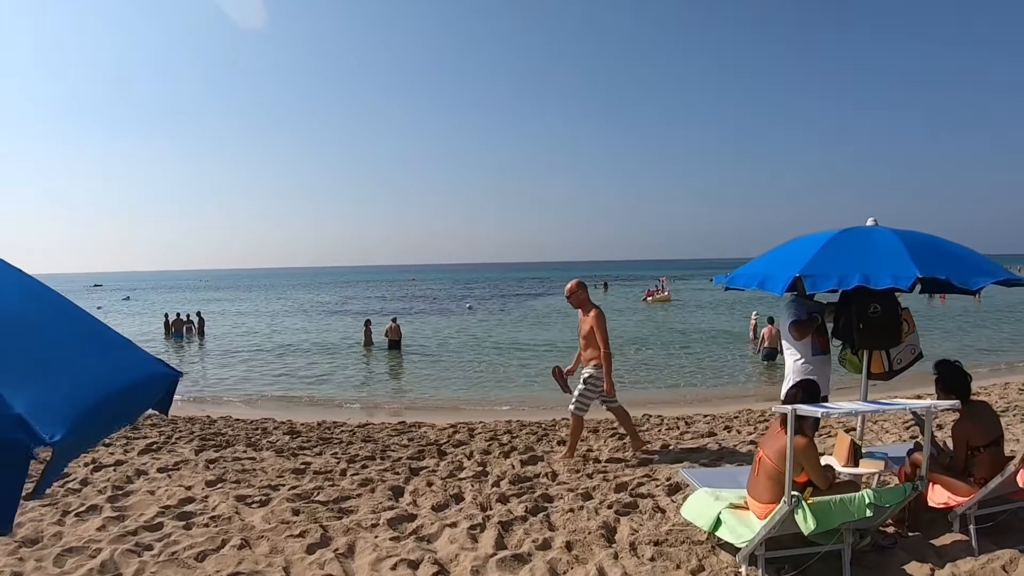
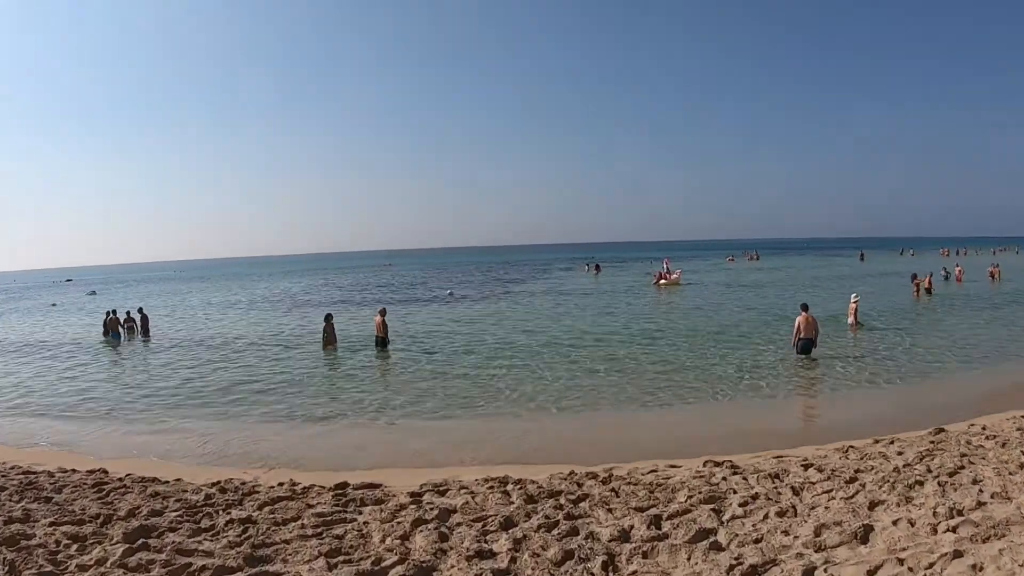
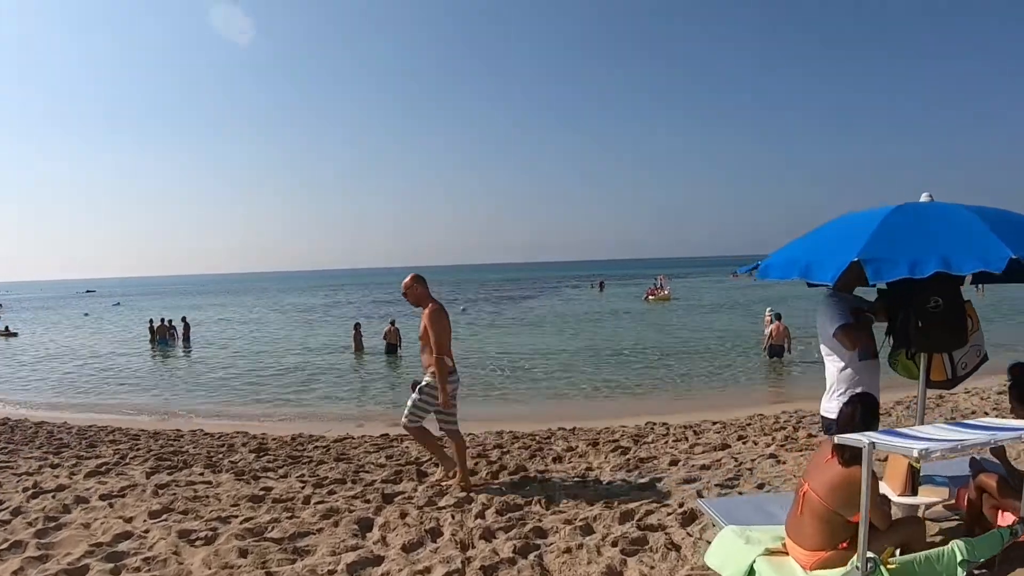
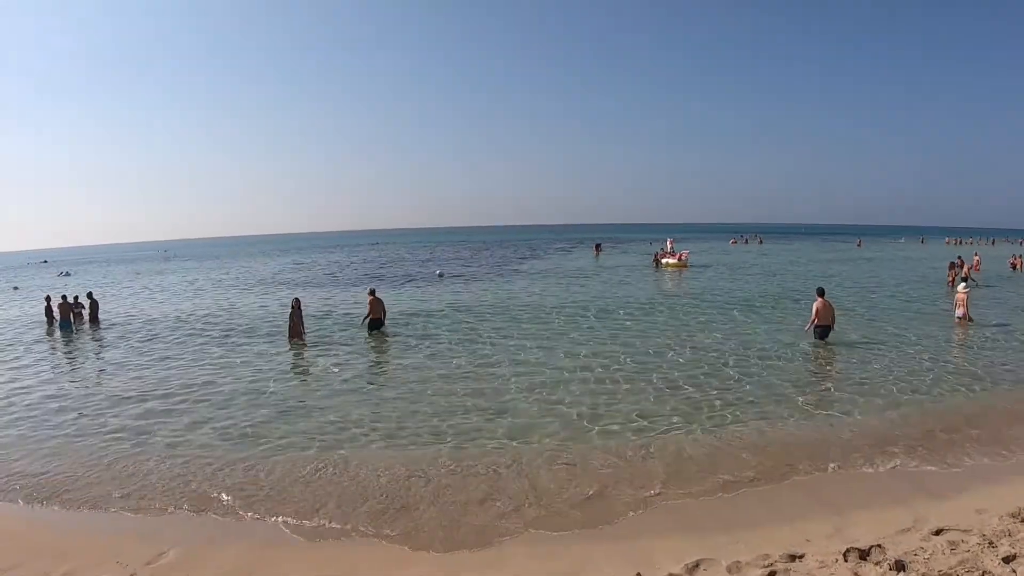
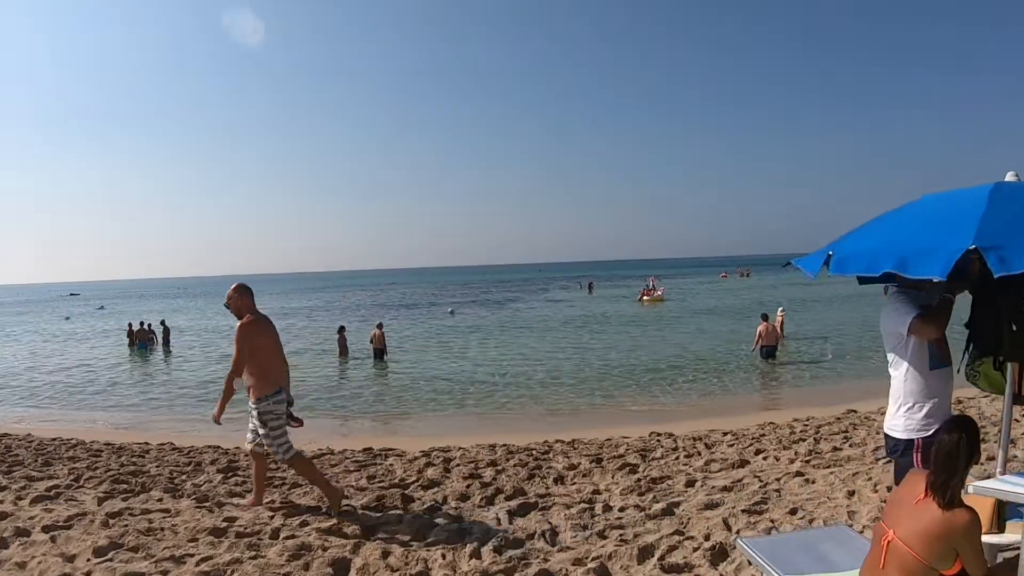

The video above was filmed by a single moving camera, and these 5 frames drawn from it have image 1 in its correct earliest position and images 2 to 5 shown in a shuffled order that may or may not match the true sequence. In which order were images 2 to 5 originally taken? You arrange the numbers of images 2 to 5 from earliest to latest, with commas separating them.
3, 5, 2, 4
